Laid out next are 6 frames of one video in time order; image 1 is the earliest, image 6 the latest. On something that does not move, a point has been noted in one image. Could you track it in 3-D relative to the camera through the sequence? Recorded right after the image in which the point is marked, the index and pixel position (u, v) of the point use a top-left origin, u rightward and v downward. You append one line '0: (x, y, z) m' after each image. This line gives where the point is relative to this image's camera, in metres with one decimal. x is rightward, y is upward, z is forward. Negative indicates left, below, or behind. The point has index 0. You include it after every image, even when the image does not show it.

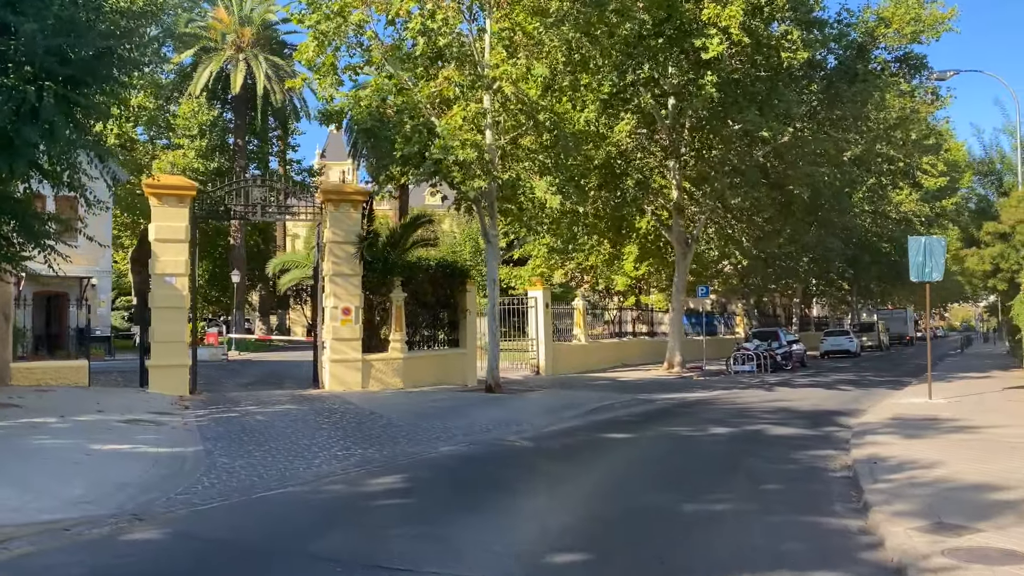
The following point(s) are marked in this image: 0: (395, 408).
0: (-2.0, -2.1, +13.2) m
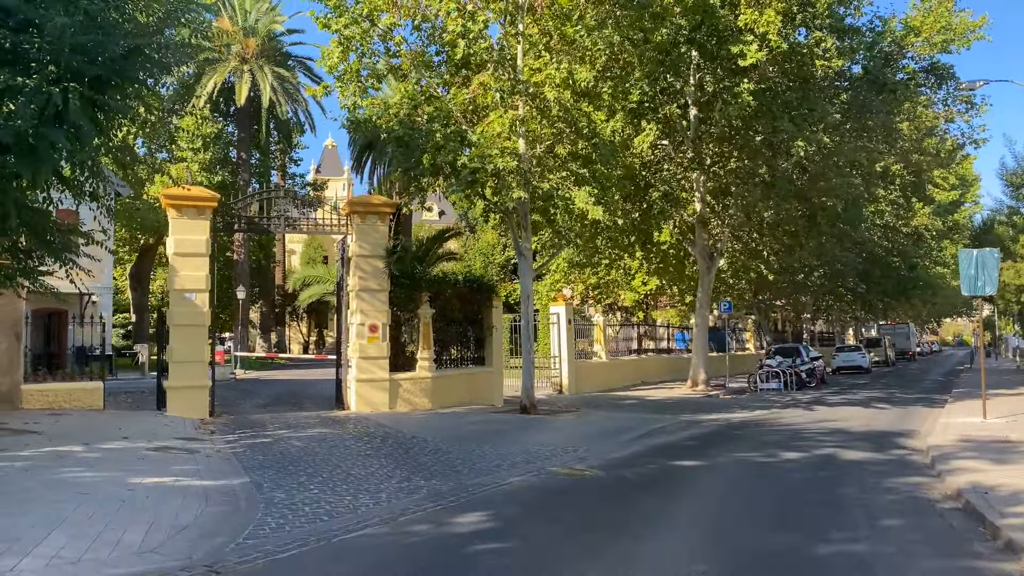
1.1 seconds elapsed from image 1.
0: (-1.2, -2.3, +12.4) m
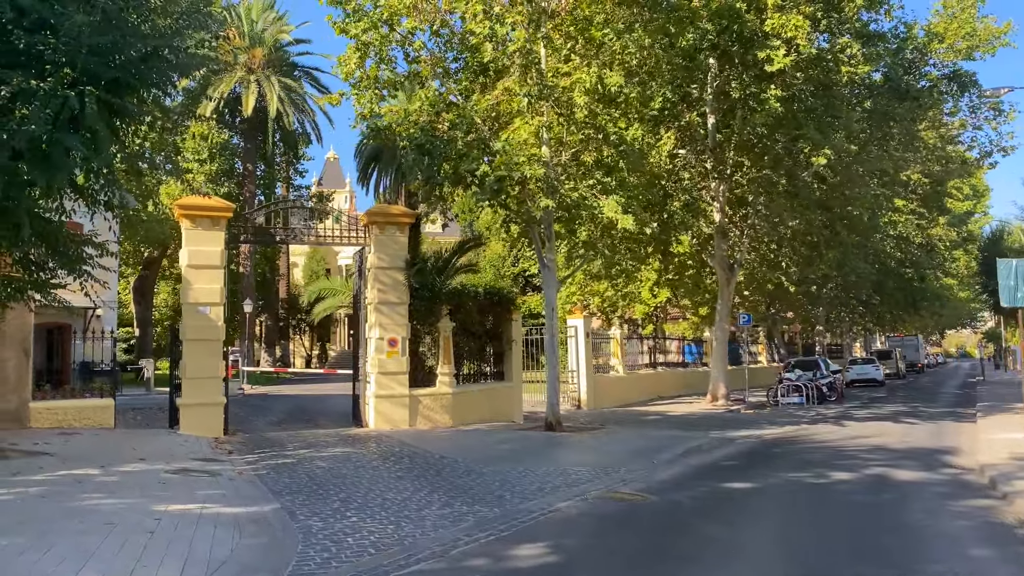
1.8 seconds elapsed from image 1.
0: (-0.8, -2.5, +11.9) m
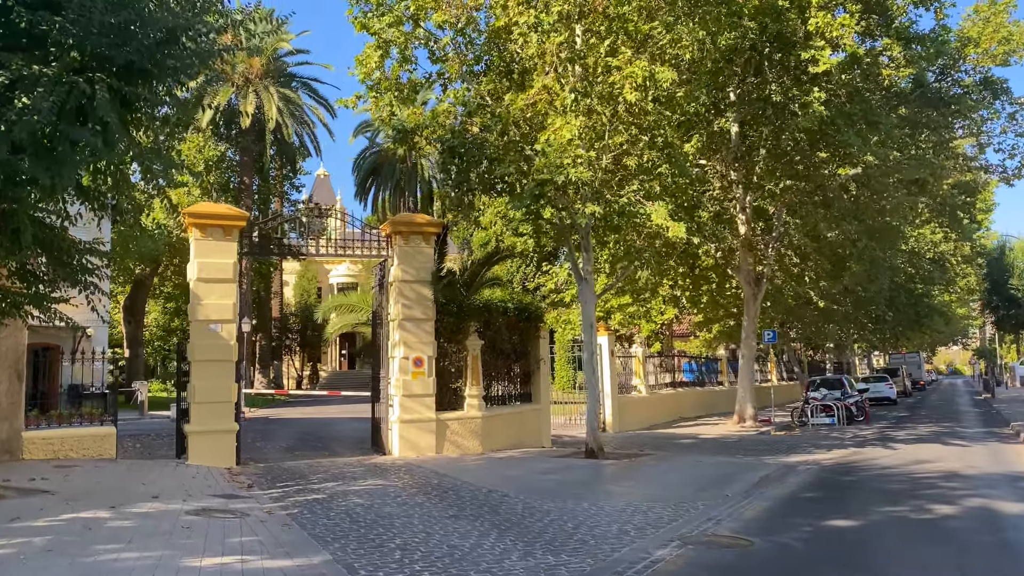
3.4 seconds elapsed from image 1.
0: (0.0, -2.7, +10.7) m
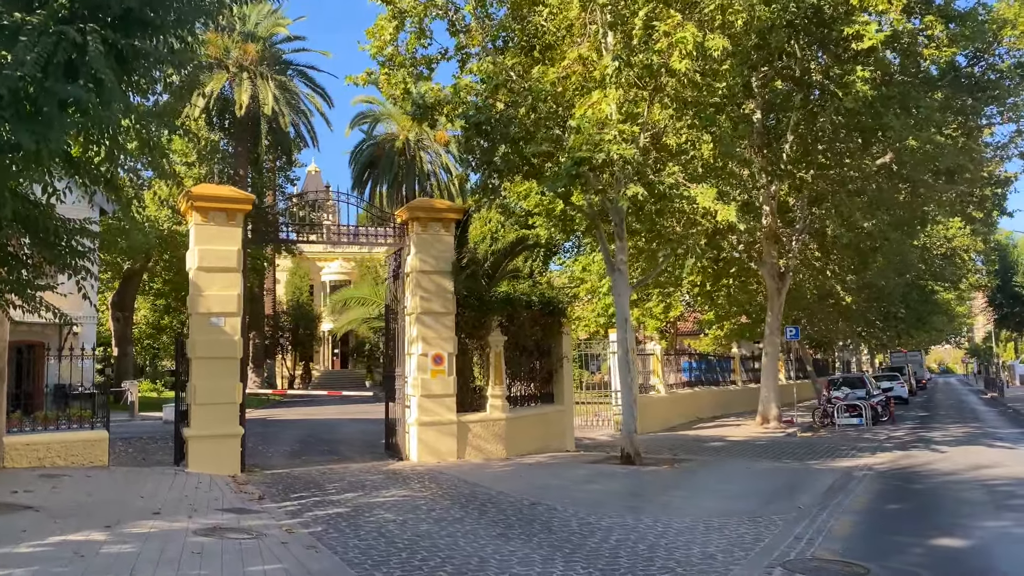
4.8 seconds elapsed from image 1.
0: (+0.5, -2.6, +9.6) m
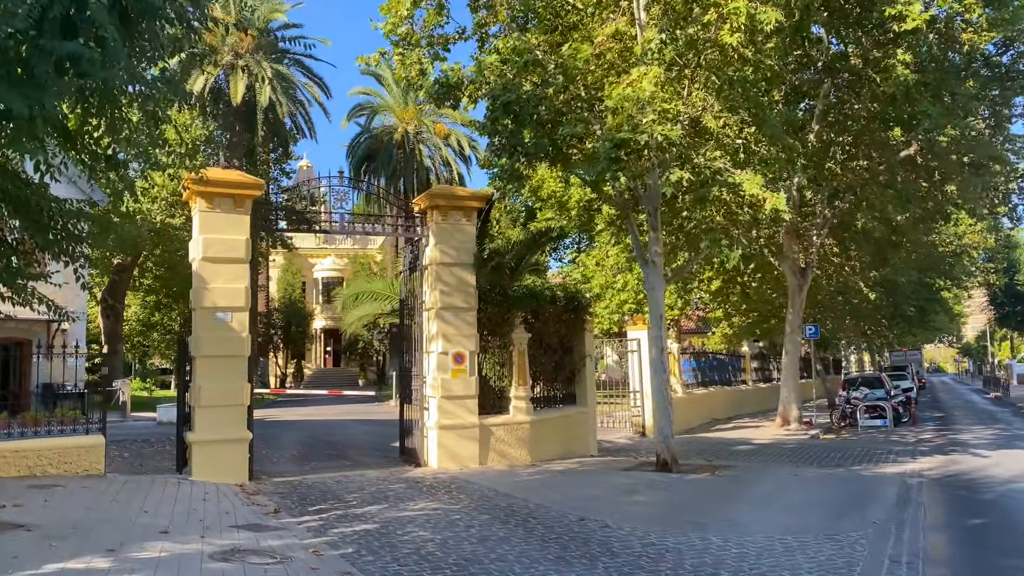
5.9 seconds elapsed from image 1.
0: (+0.9, -2.5, +8.8) m
